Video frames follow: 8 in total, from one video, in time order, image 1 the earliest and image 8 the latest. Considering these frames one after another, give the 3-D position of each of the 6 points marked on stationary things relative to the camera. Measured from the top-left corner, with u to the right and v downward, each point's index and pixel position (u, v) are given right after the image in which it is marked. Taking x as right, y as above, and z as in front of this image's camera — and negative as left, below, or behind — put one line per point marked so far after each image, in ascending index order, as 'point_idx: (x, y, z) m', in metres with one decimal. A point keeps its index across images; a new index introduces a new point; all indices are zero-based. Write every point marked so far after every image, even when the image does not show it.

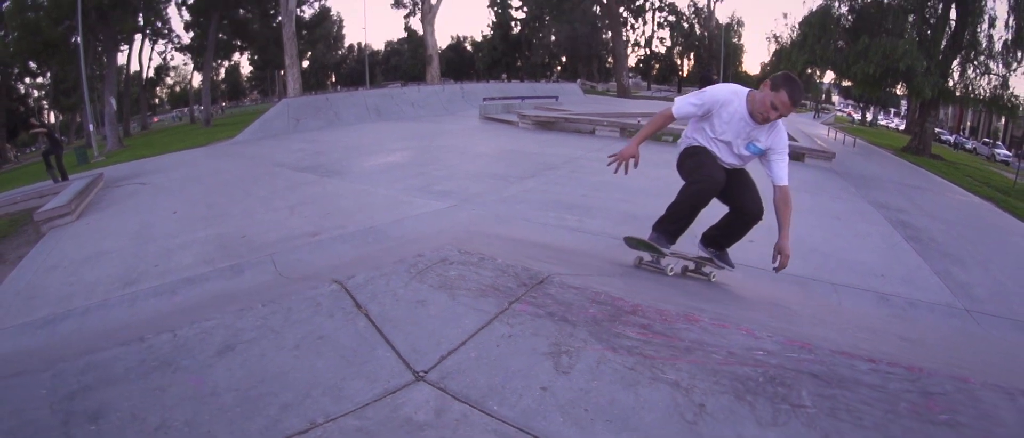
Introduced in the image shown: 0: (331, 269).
0: (-1.1, -0.3, +4.6) m
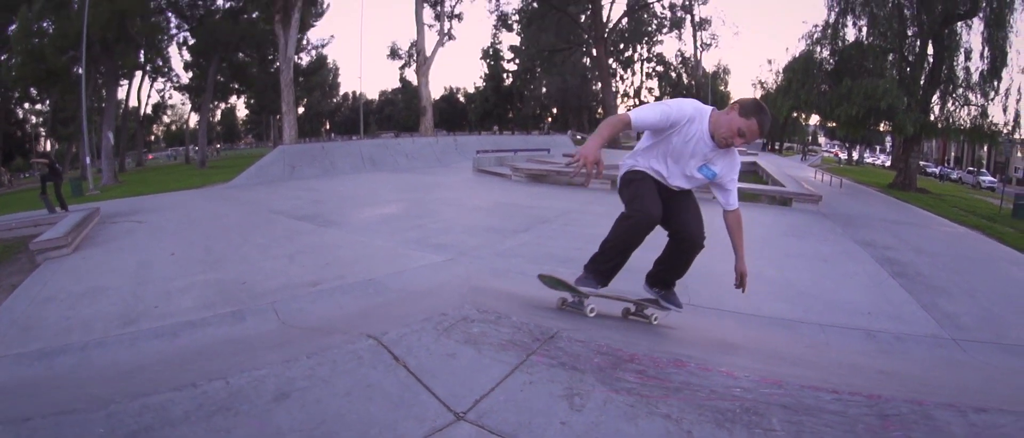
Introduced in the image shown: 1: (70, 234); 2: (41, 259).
0: (-1.1, -0.7, +4.7) m
1: (-5.3, +0.1, +8.7) m
2: (-5.4, -0.2, +8.2) m
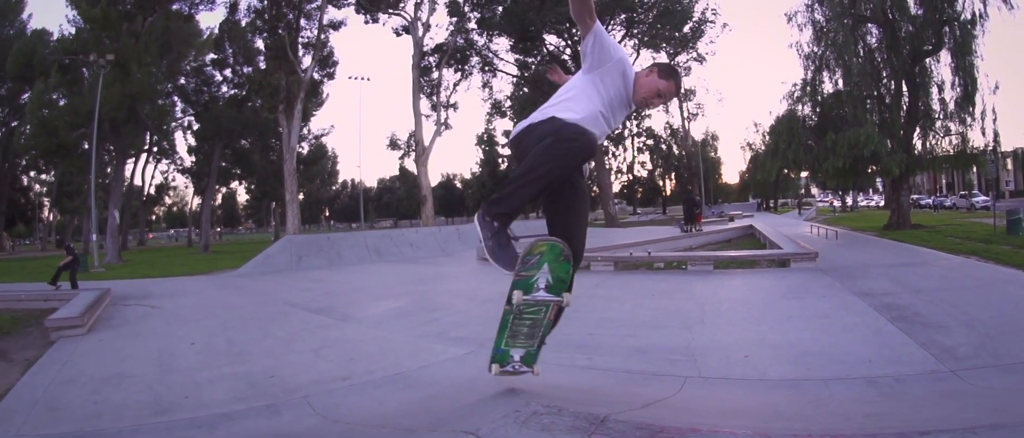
0: (-1.0, -1.4, +5.1) m
1: (-5.2, -1.3, +9.1) m
2: (-5.3, -1.5, +8.6) m
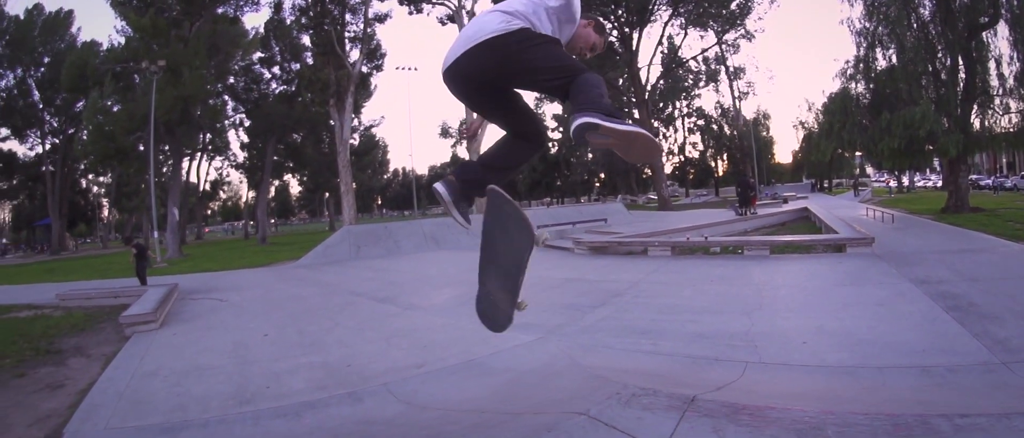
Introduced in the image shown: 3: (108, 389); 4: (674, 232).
0: (-0.4, -1.3, +5.1) m
1: (-4.4, -1.2, +9.3) m
2: (-4.5, -1.4, +8.9) m
3: (-3.6, -1.6, +6.6) m
4: (+3.8, -0.3, +17.2) m
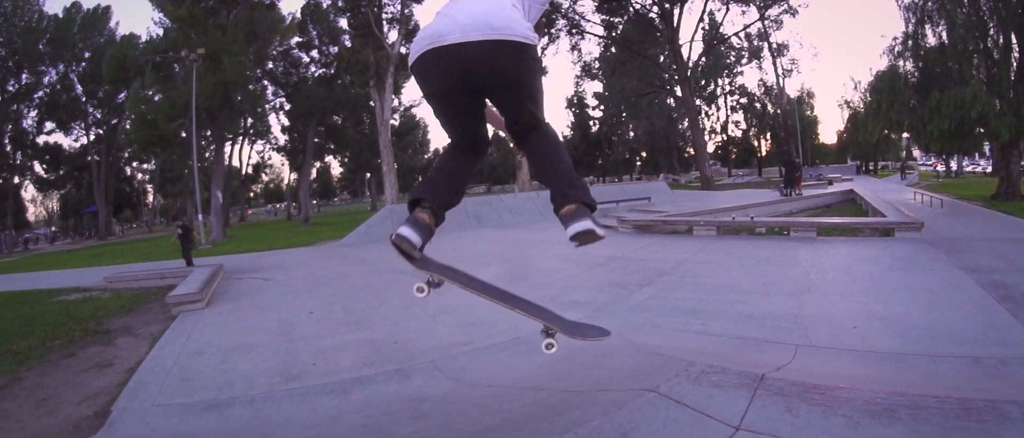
0: (-0.1, -1.1, +5.0) m
1: (-3.8, -0.9, +9.4) m
2: (-4.0, -1.2, +8.9) m
3: (-3.2, -1.3, +6.6) m
4: (+4.7, +0.2, +16.8) m
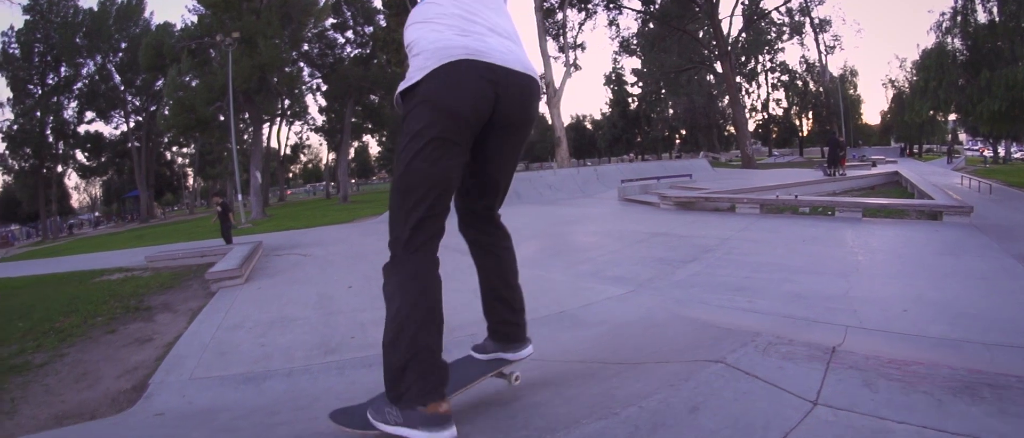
0: (+0.2, -0.8, +4.7) m
1: (-3.3, -0.6, +9.3) m
2: (-3.5, -0.8, +8.8) m
3: (-2.8, -1.1, +6.5) m
4: (+5.6, +0.7, +16.2) m
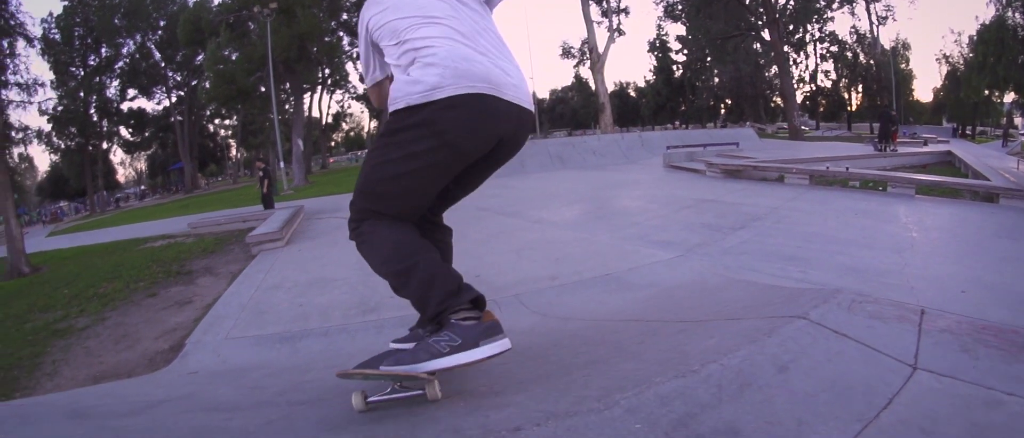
0: (+0.5, -0.6, +4.4) m
1: (-2.8, -0.1, +9.1) m
2: (-3.0, -0.4, +8.7) m
3: (-2.4, -0.7, +6.4) m
4: (+6.4, +1.3, +15.6) m
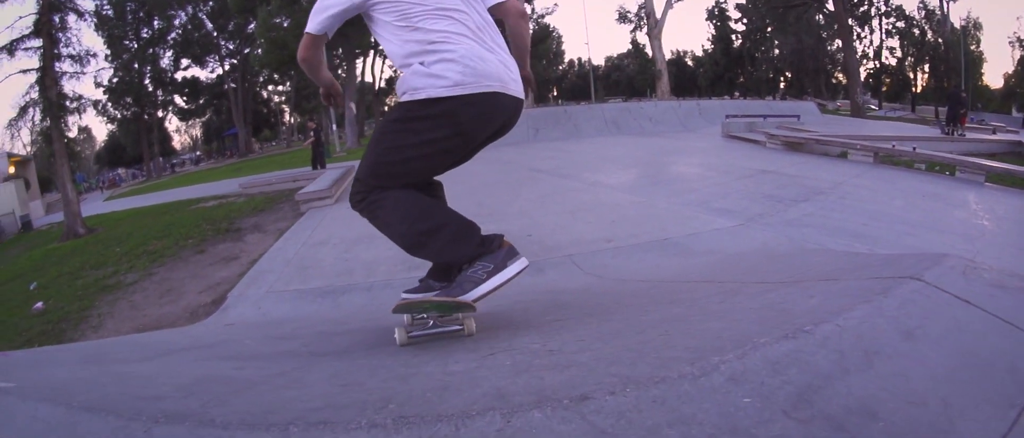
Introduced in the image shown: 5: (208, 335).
0: (+0.8, -0.3, +4.0) m
1: (-2.3, +0.4, +8.9) m
2: (-2.5, +0.2, +8.5) m
3: (-2.1, -0.3, +6.1) m
4: (+7.4, +1.7, +14.7) m
5: (-1.7, -0.6, +4.1) m
